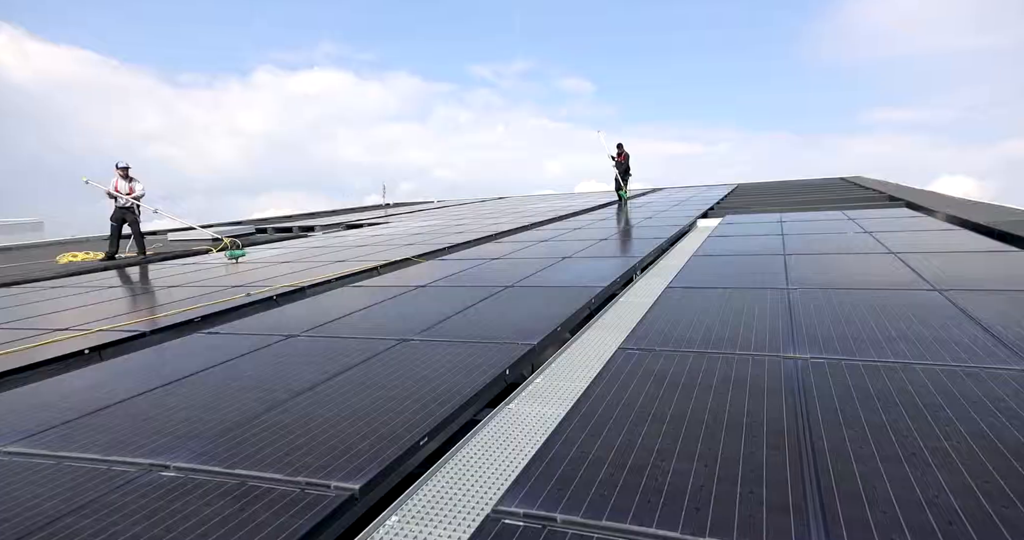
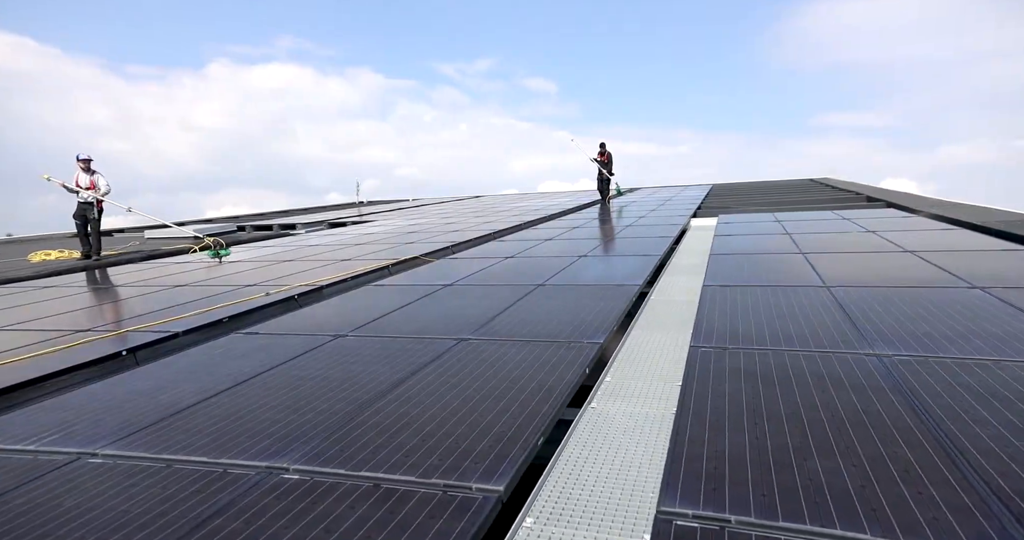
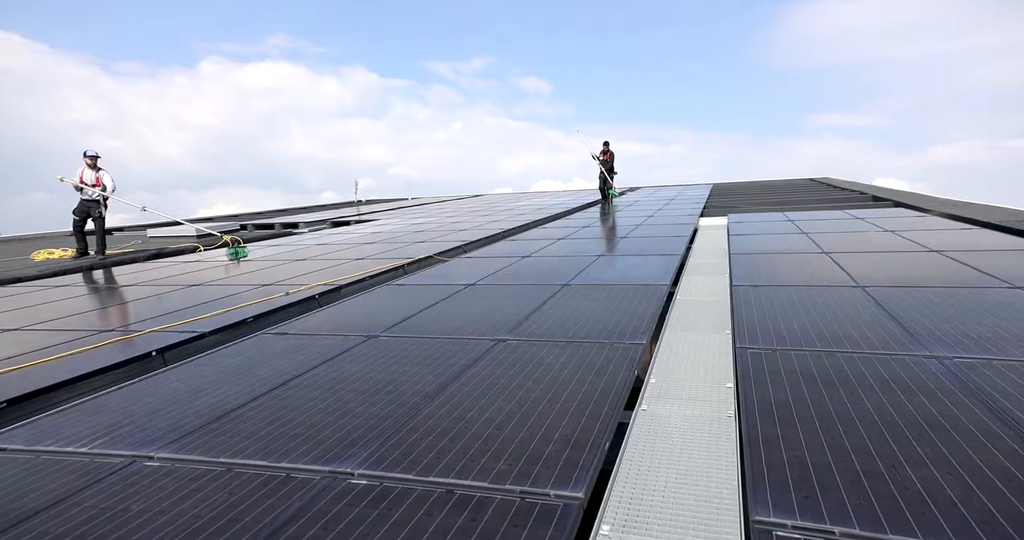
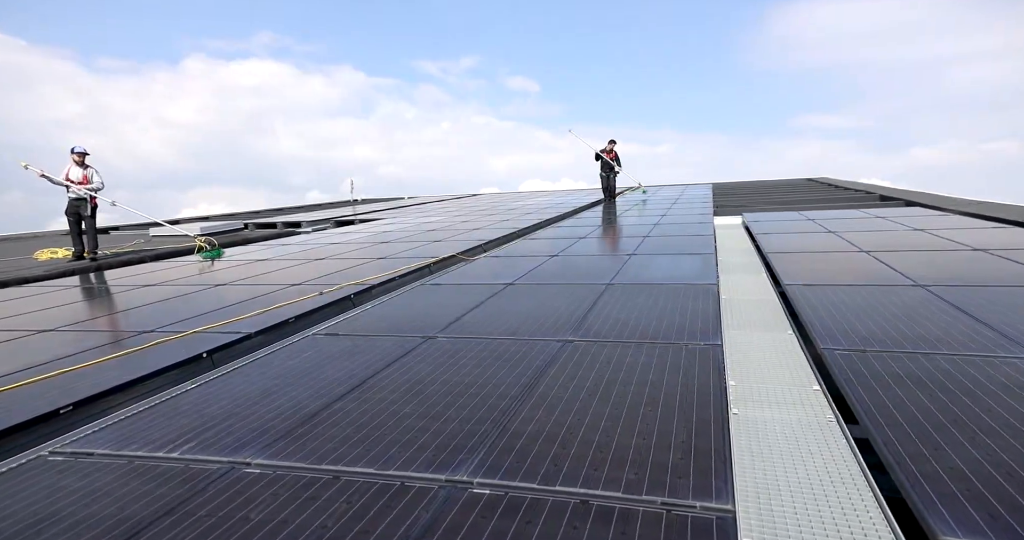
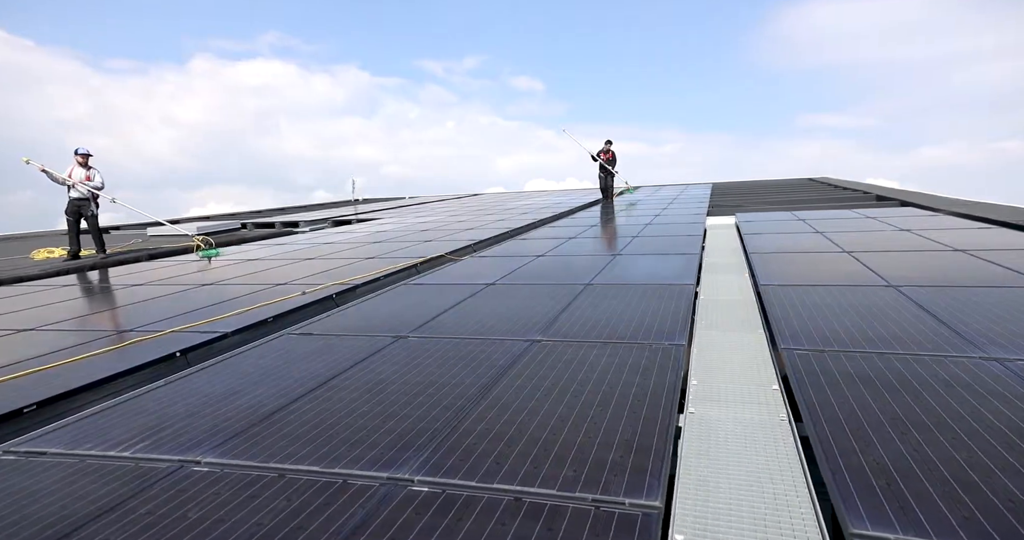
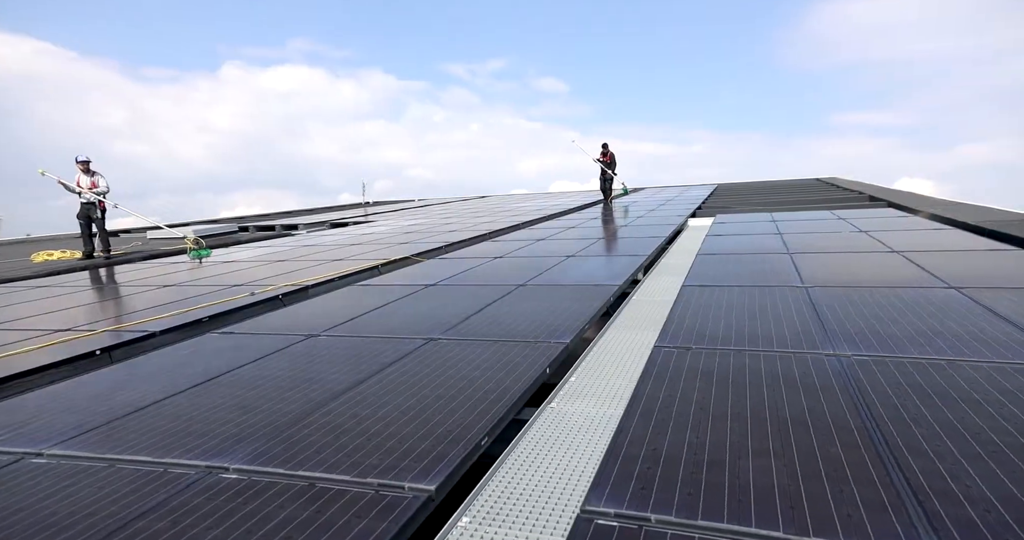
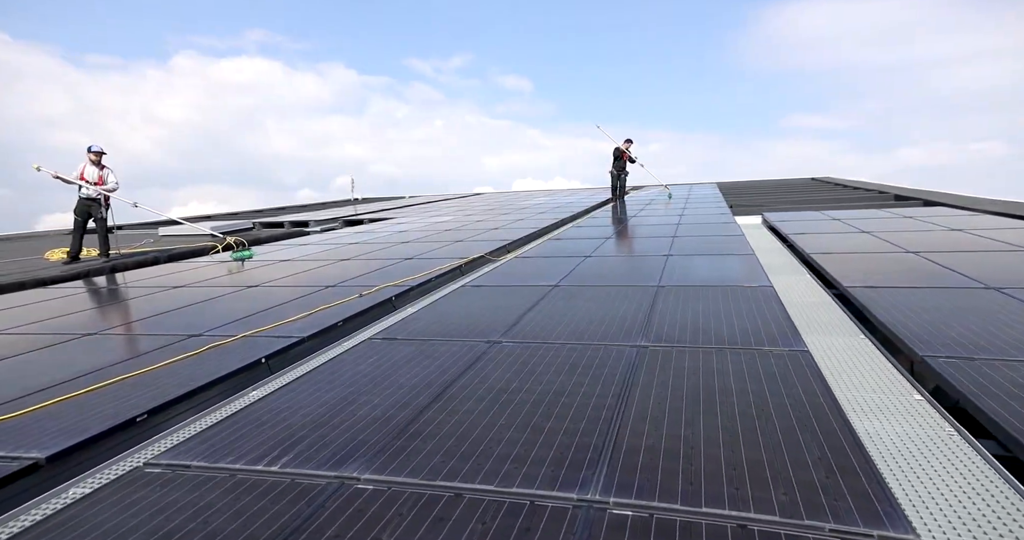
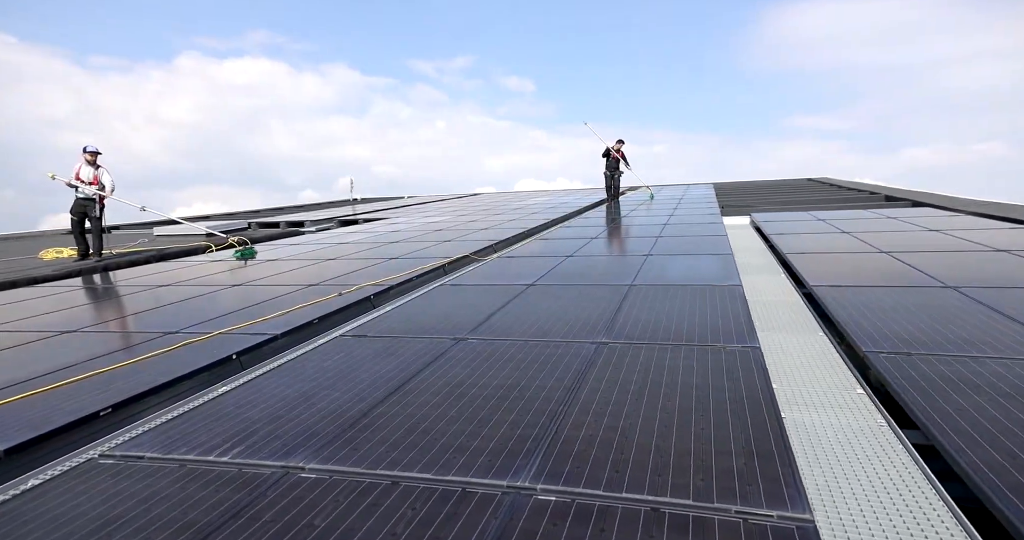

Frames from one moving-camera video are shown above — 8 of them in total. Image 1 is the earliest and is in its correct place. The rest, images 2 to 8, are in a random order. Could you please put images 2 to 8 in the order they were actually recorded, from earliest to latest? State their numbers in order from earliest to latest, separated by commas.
6, 2, 3, 5, 4, 8, 7
